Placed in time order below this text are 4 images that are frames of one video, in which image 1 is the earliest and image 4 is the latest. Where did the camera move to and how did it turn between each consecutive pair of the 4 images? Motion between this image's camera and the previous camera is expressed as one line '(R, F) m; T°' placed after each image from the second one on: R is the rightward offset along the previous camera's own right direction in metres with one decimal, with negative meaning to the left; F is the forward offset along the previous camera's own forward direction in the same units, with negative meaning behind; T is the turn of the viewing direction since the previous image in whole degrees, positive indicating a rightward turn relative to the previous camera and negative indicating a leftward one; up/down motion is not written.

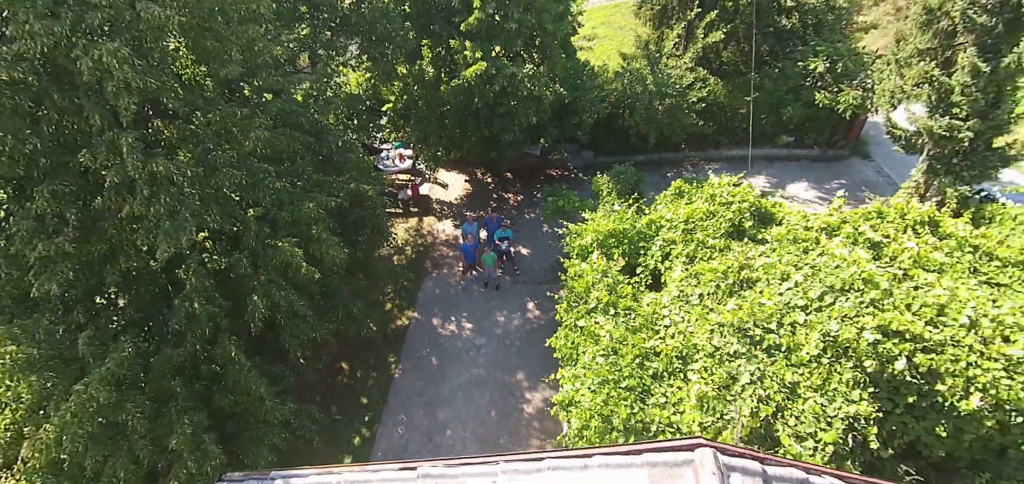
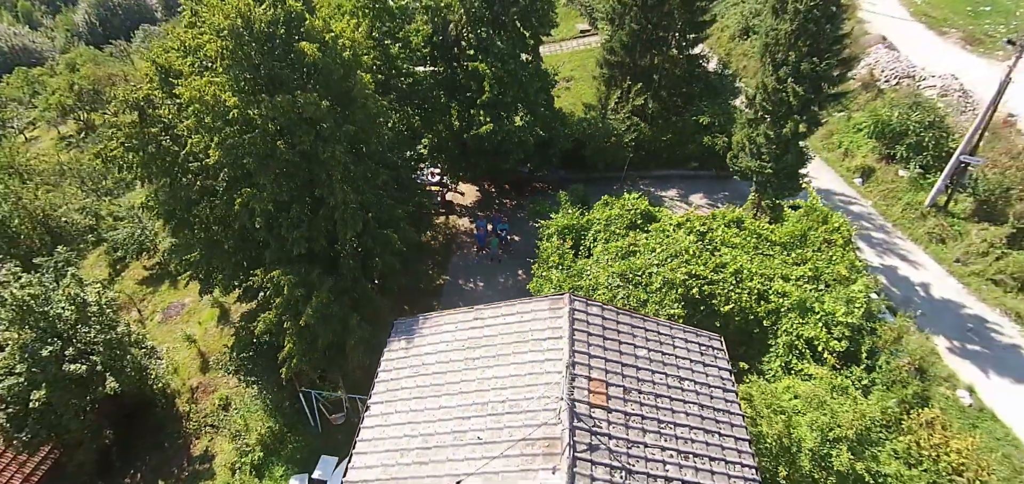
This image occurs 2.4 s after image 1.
(+0.1, -7.5) m; 0°
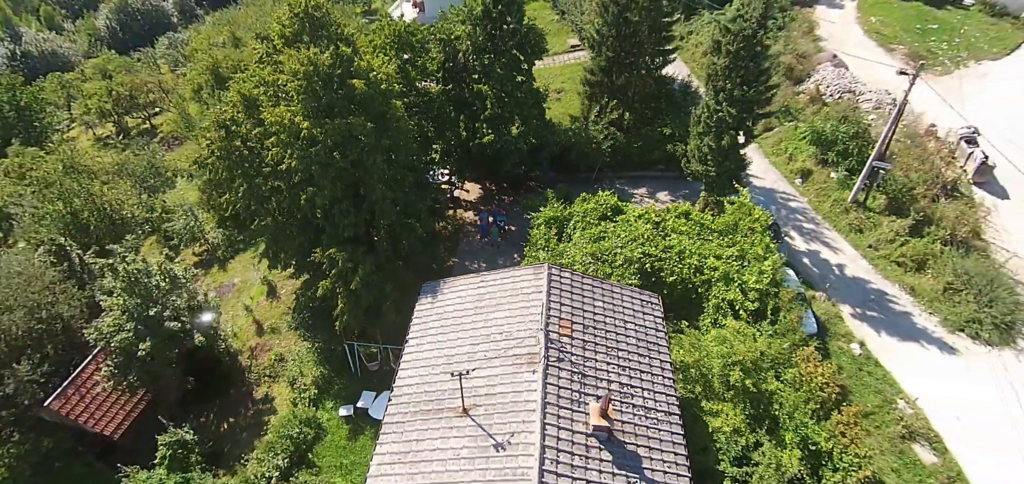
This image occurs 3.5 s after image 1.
(+0.1, -4.6) m; 0°
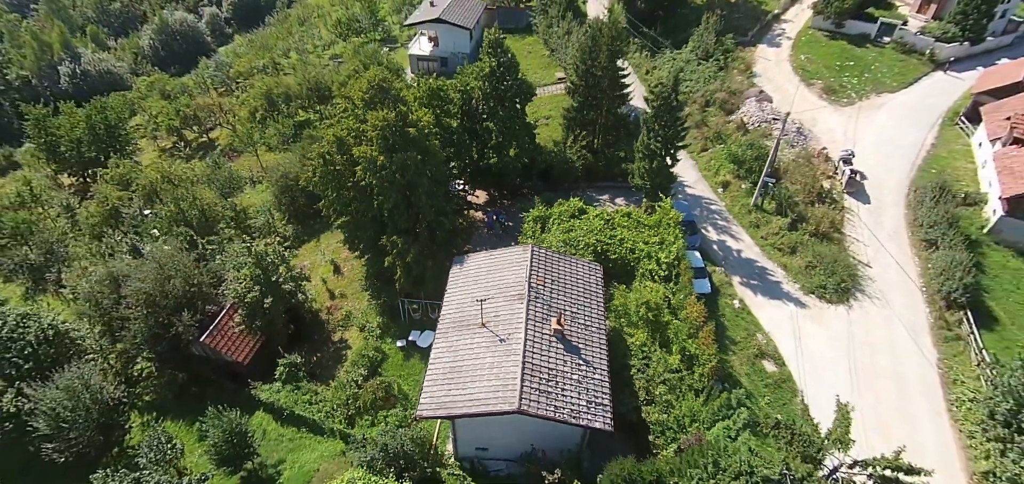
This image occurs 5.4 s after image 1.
(+0.1, -10.2) m; 0°
